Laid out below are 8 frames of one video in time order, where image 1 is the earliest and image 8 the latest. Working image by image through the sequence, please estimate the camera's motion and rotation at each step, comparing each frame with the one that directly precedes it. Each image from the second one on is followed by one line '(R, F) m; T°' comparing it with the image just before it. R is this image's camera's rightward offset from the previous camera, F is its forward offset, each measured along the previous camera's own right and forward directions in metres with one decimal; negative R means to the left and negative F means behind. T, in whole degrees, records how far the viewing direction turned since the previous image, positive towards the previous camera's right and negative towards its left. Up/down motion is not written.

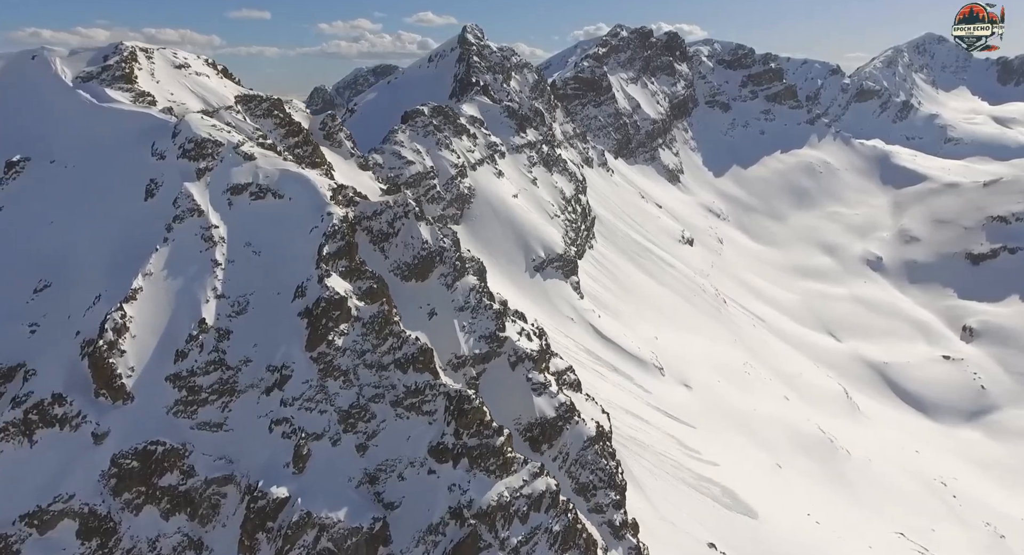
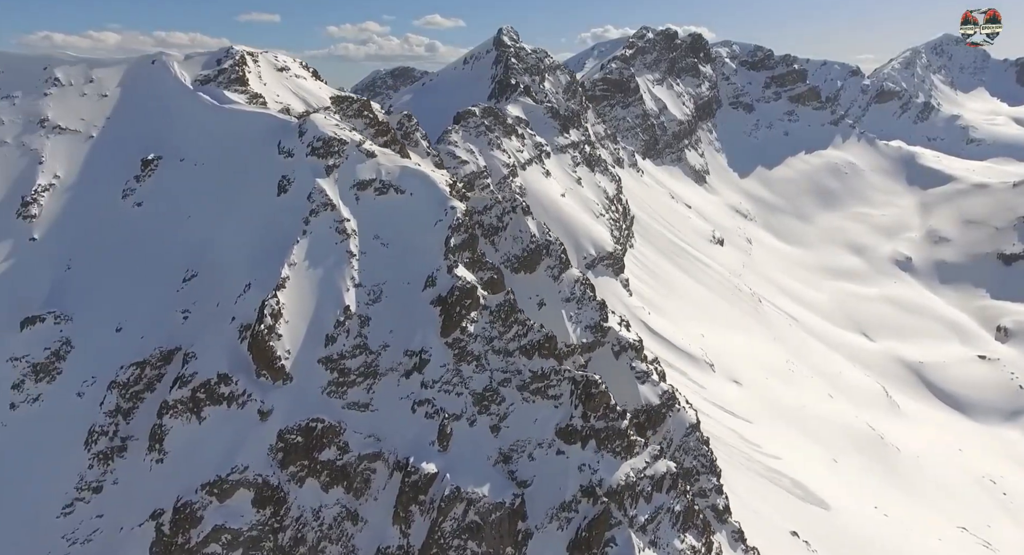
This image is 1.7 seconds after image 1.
(-8.4, -2.9) m; -2°
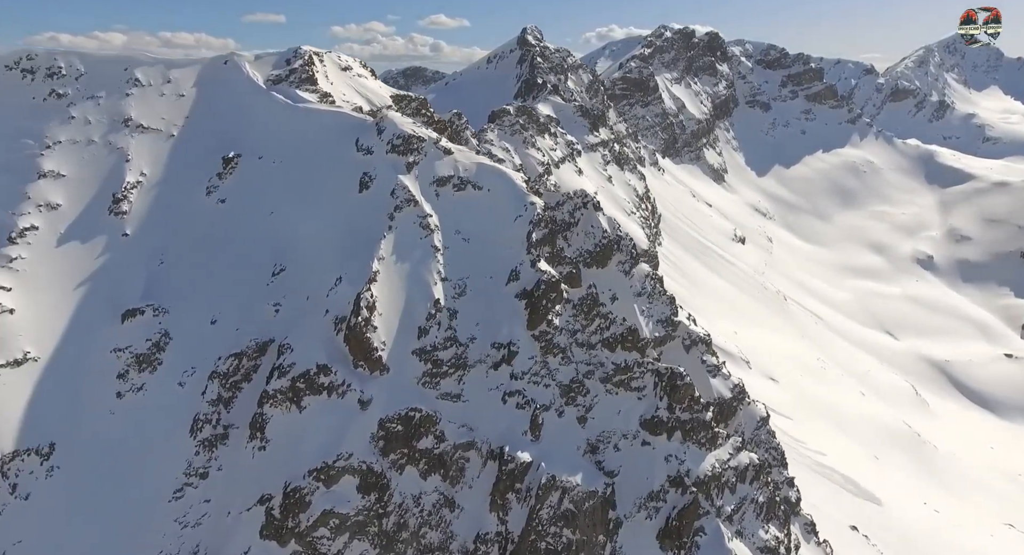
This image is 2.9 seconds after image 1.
(-5.9, -1.2) m; -1°
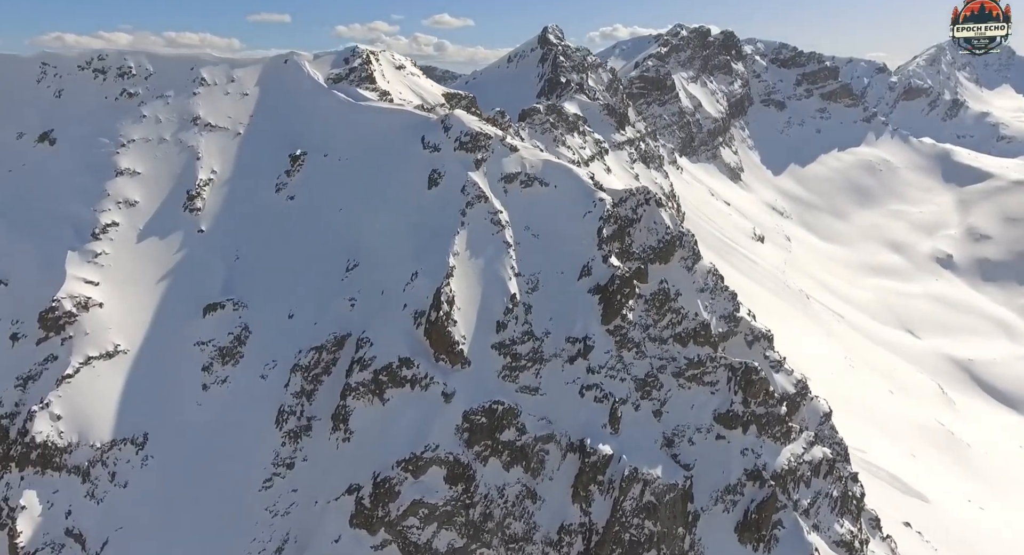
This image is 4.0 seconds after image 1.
(-5.2, -0.7) m; -1°
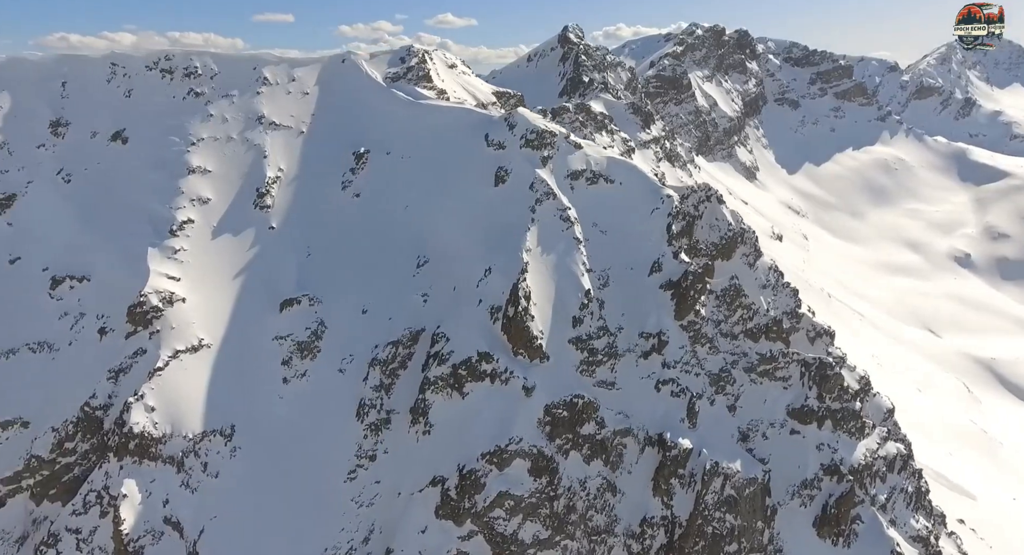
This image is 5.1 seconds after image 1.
(-5.2, -0.6) m; -1°
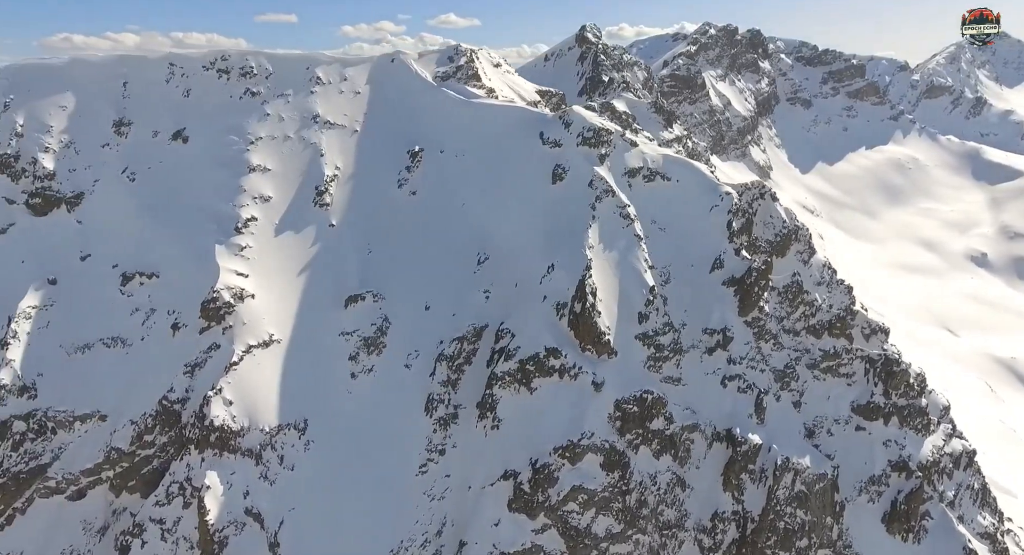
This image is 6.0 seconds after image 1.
(-4.6, -0.5) m; -1°
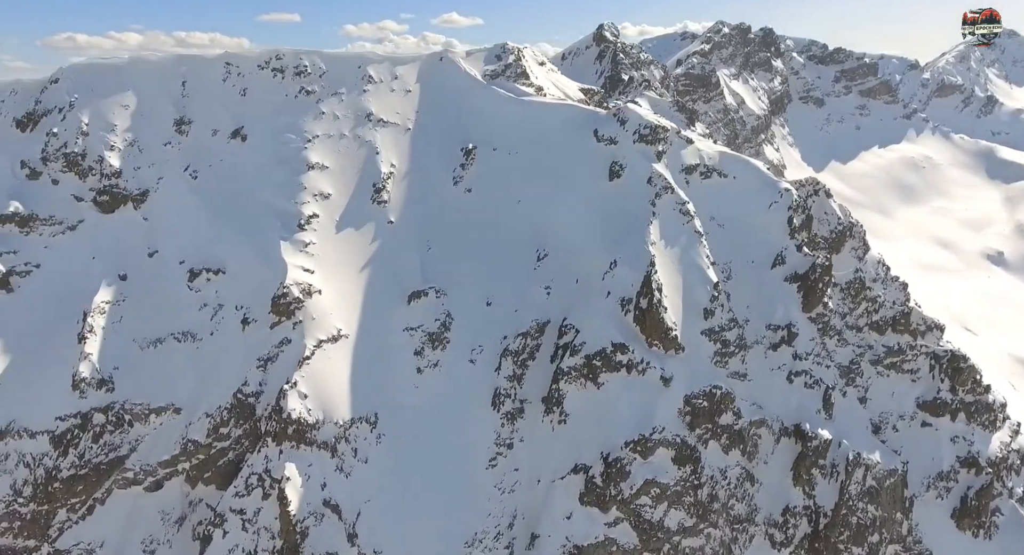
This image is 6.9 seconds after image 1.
(-4.6, -0.5) m; -1°
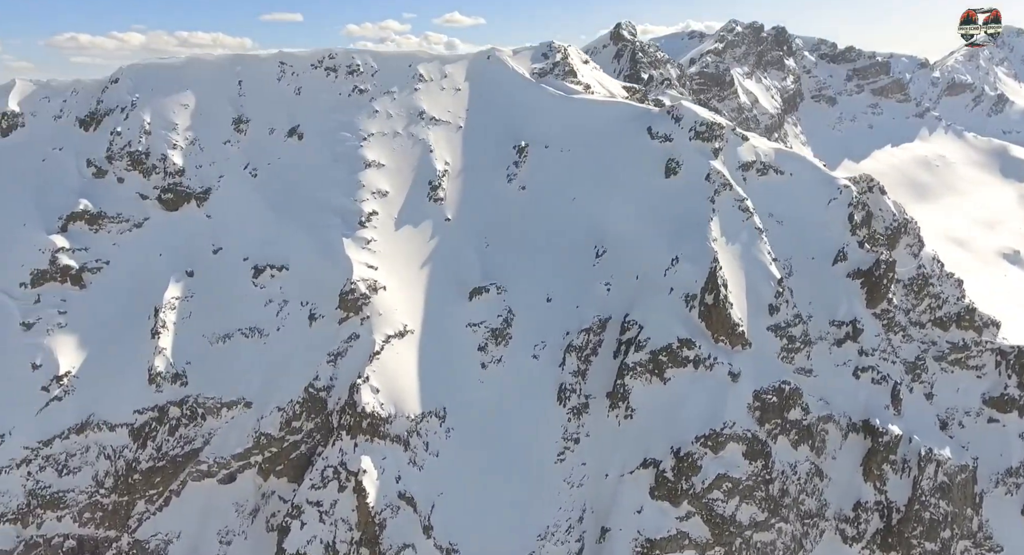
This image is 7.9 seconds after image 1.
(-4.5, -0.4) m; -1°
